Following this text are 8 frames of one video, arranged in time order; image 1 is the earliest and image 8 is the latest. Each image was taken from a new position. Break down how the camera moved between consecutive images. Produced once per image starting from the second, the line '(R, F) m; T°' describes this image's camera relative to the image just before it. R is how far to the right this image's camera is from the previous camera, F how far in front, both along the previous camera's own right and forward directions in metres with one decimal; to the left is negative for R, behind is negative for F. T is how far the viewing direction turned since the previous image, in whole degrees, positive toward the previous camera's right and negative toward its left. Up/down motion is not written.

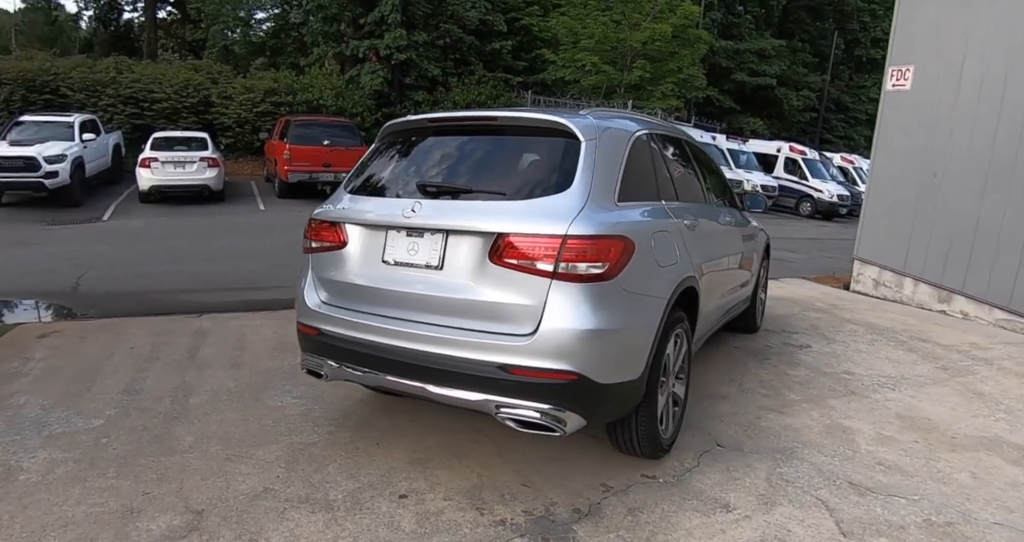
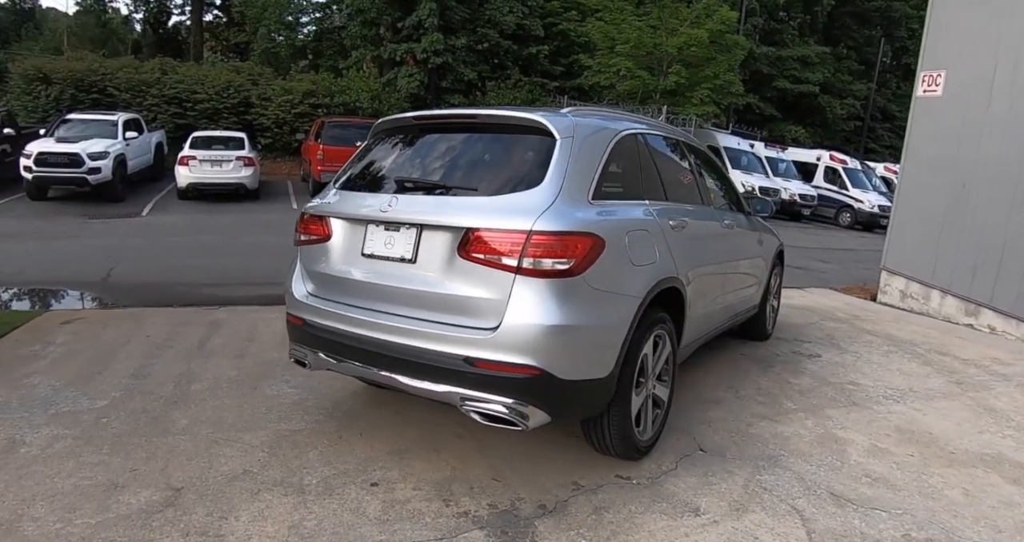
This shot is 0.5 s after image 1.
(+0.3, 0.0) m; -4°
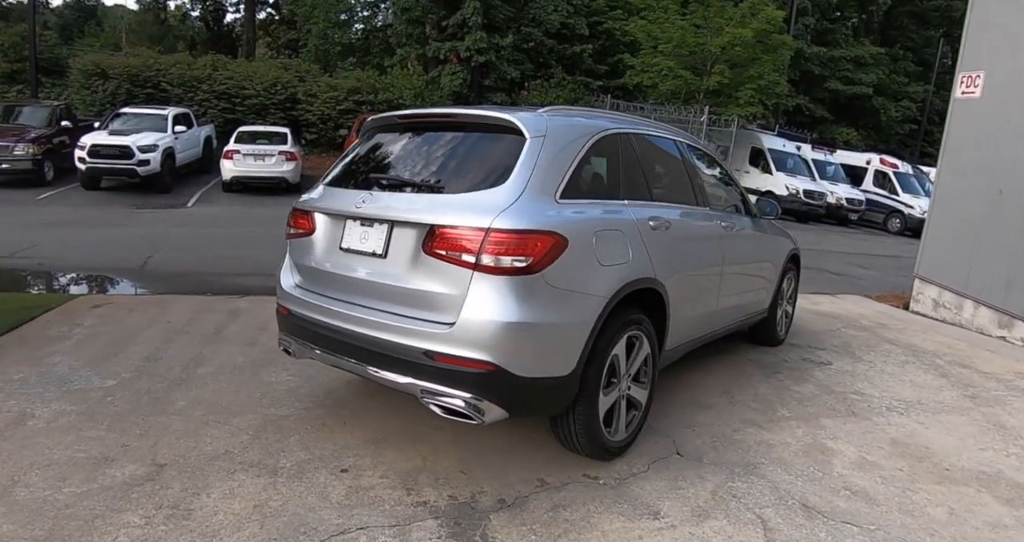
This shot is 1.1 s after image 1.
(+0.4, 0.0) m; -4°
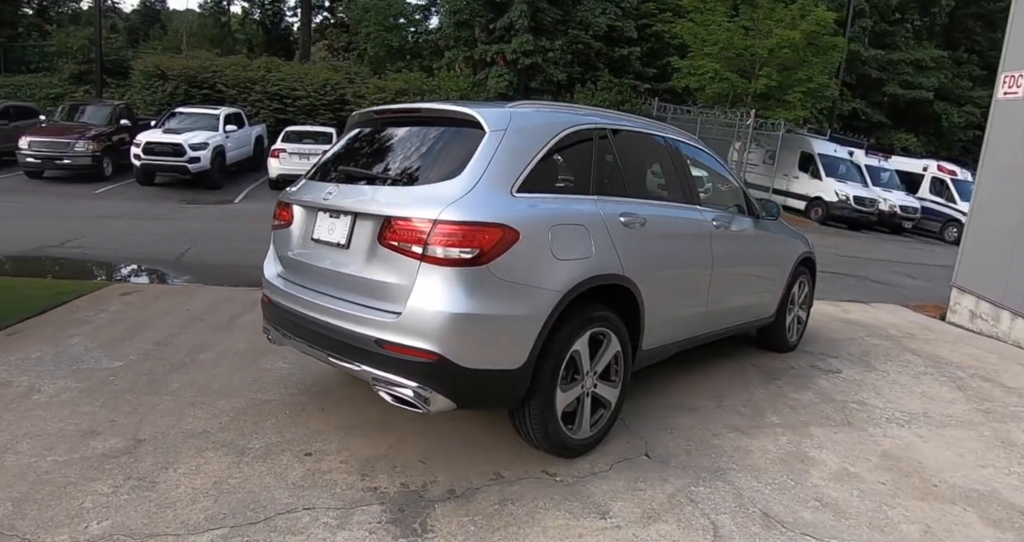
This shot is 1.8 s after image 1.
(+0.4, 0.0) m; -5°
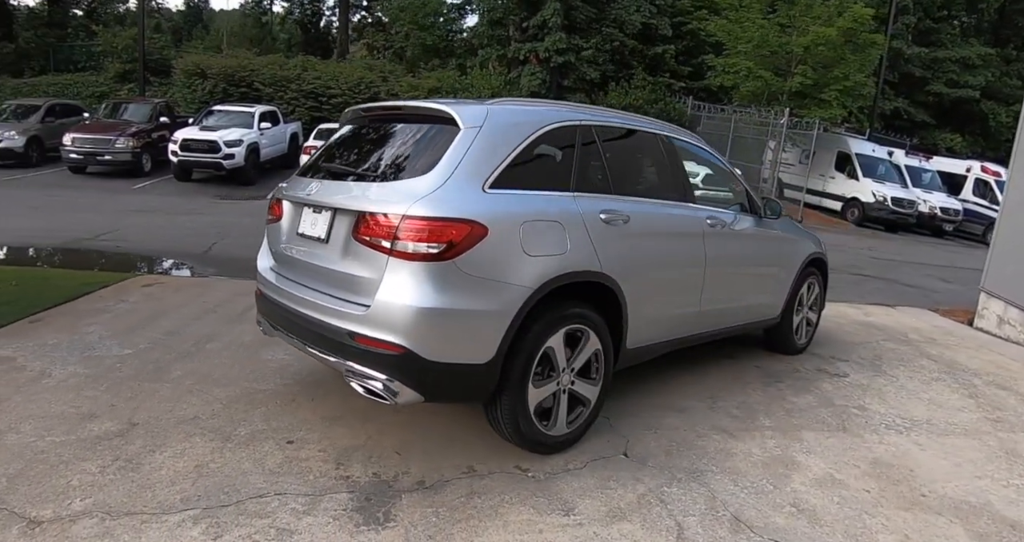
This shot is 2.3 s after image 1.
(+0.3, 0.0) m; -3°
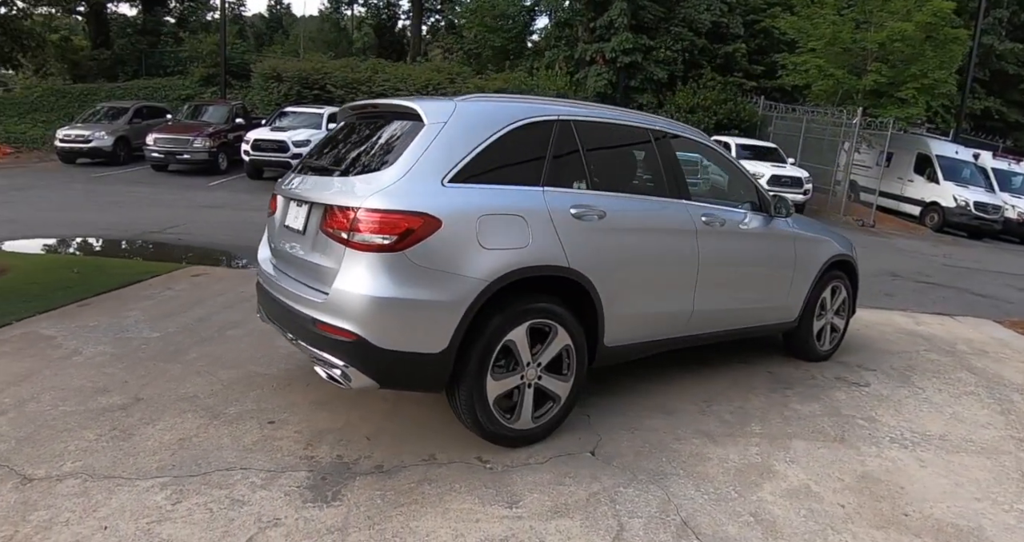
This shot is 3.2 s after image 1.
(+0.6, 0.0) m; -7°
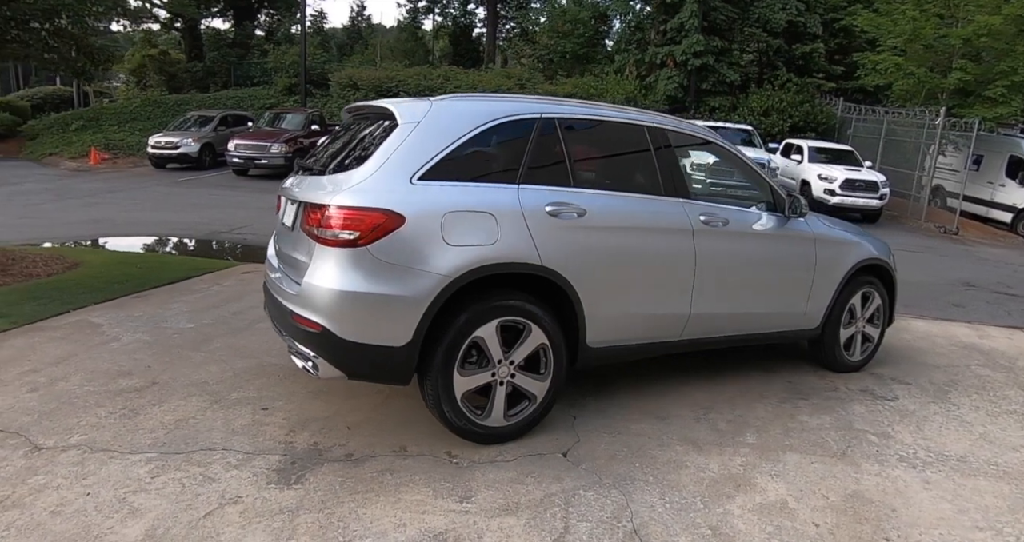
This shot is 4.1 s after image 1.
(+0.6, 0.0) m; -7°
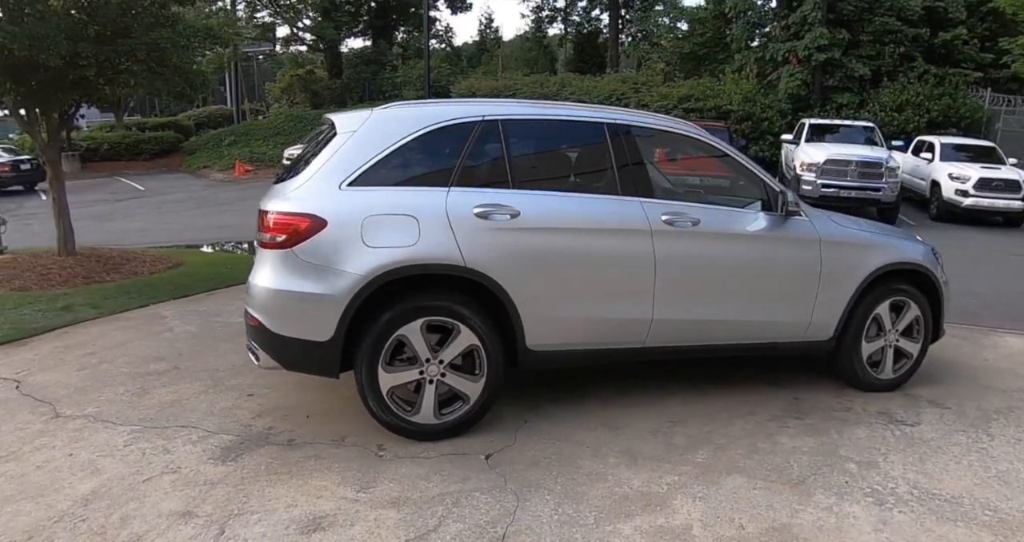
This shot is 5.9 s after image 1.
(+1.2, +0.1) m; -14°
